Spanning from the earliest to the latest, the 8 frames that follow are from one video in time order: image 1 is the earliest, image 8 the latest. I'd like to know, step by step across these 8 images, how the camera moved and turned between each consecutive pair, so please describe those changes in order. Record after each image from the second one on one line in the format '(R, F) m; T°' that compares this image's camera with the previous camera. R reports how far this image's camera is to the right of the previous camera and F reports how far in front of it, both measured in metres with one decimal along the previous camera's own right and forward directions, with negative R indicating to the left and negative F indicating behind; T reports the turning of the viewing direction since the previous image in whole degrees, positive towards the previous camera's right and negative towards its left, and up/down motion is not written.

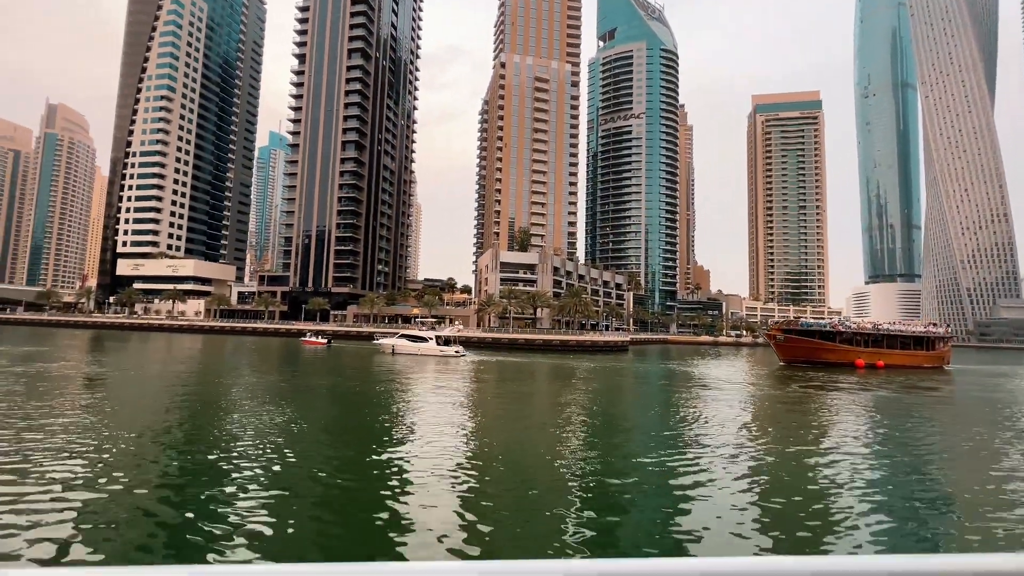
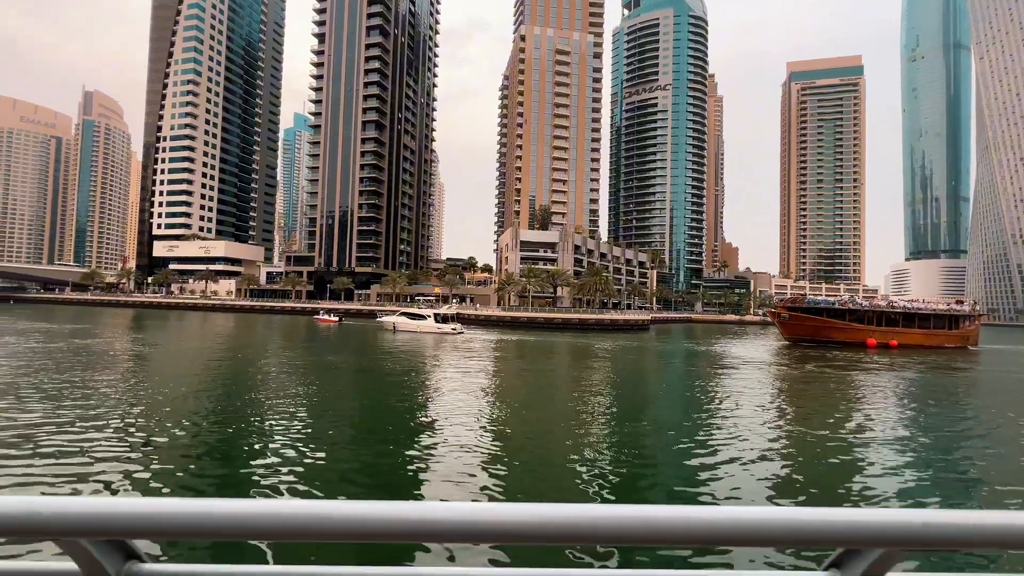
(+0.8, +0.2) m; -3°
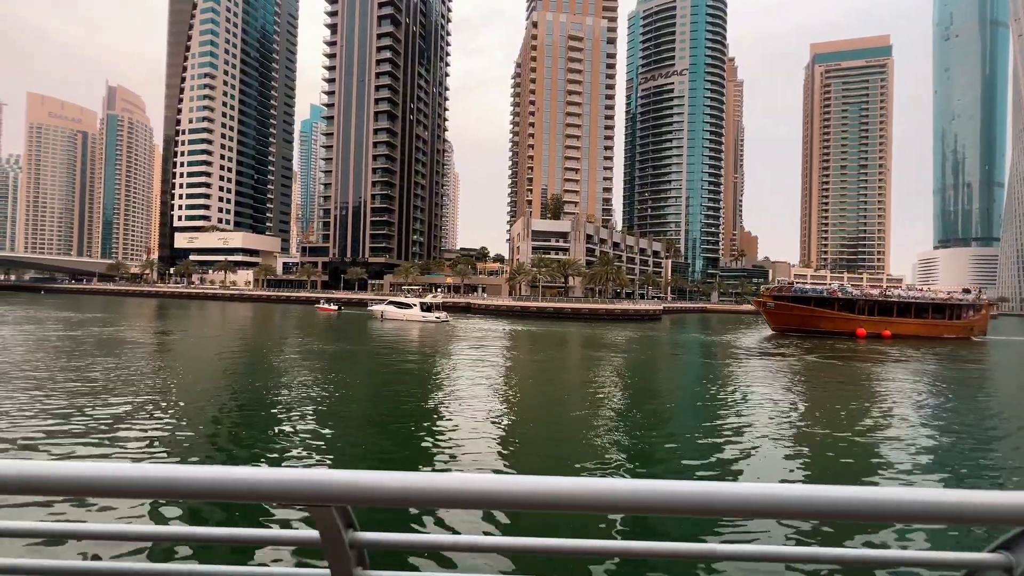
(+1.0, +0.1) m; -2°
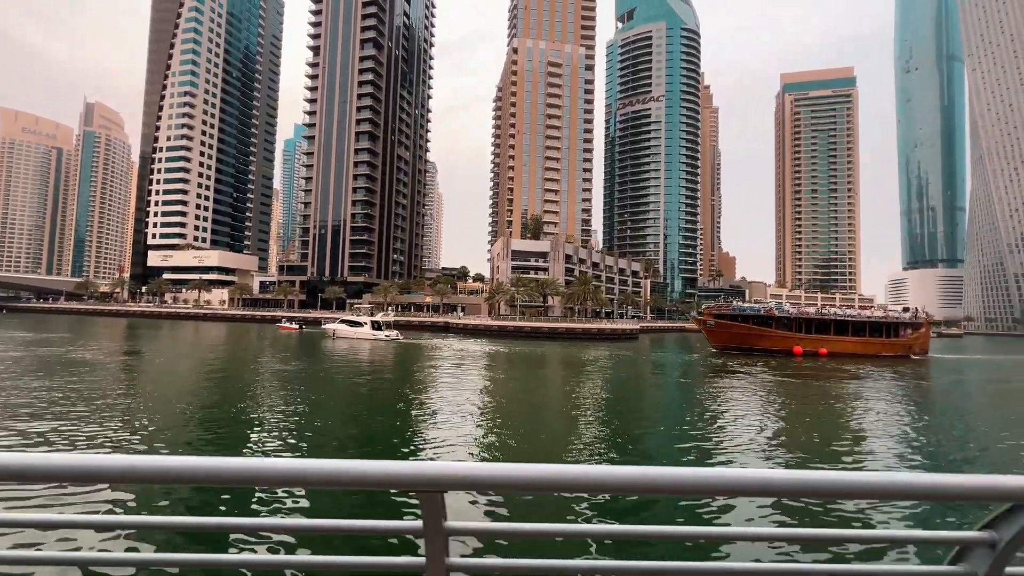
(+1.1, -0.1) m; +2°
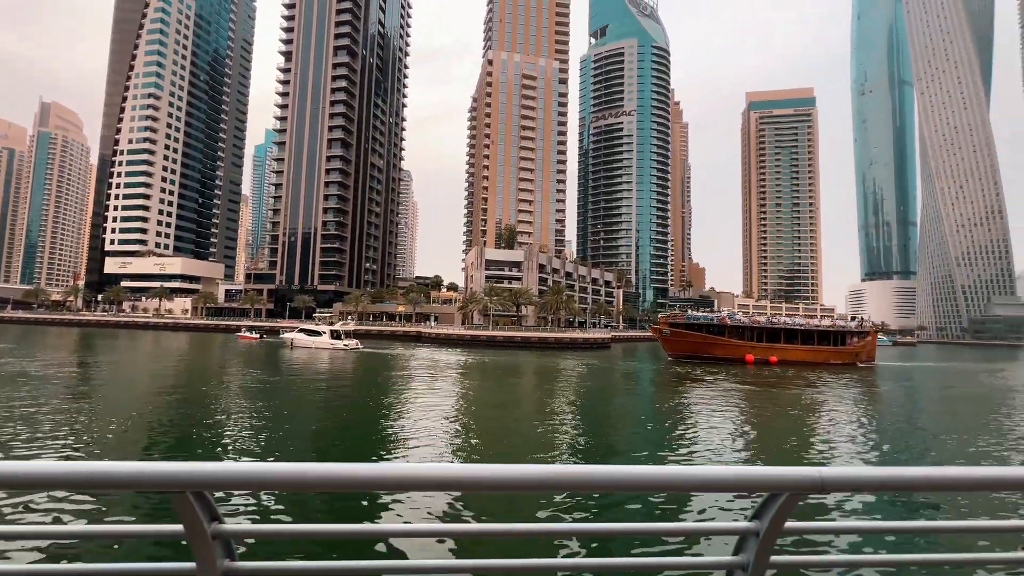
(+0.4, -0.1) m; +3°
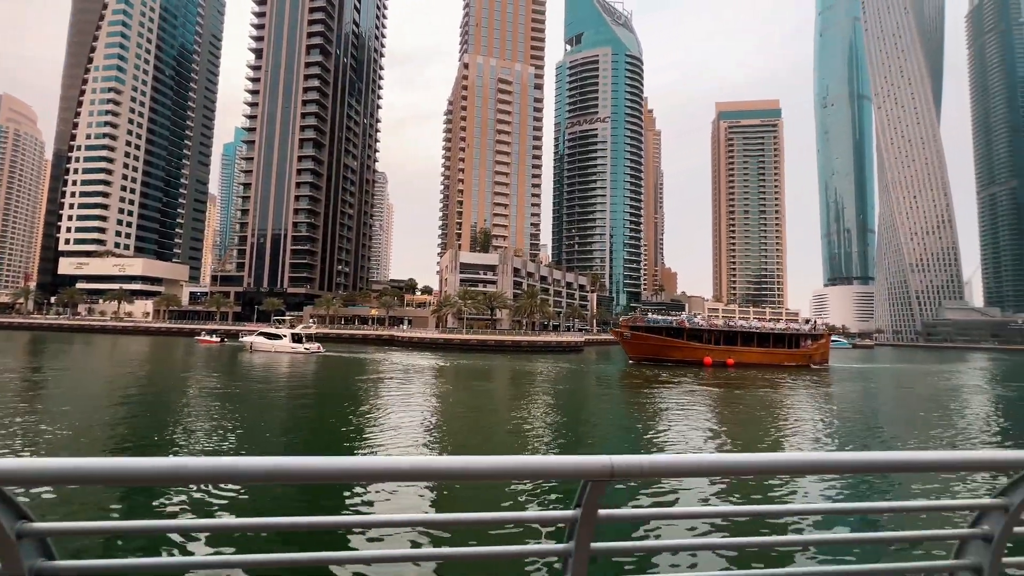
(+0.4, -0.1) m; +3°
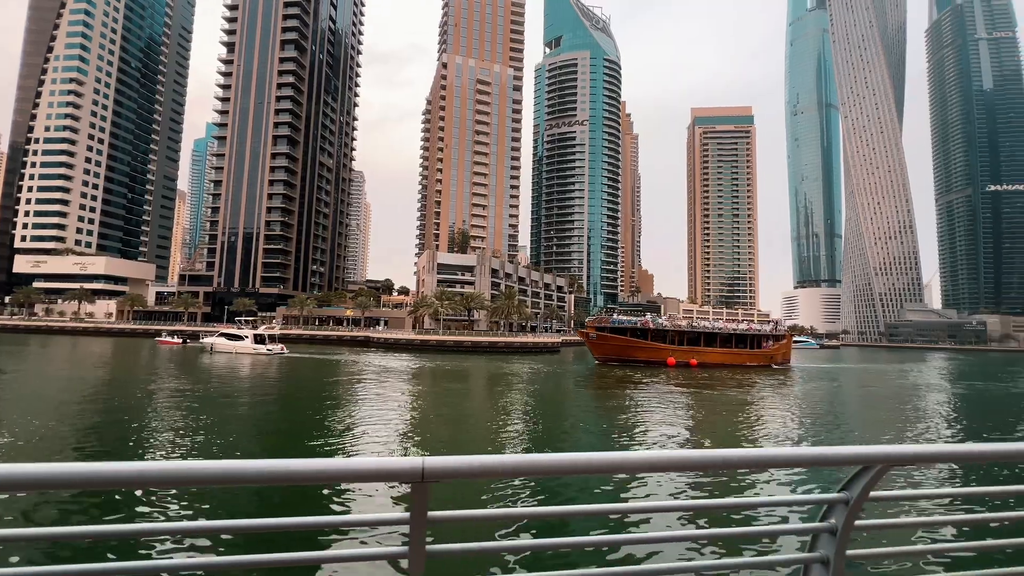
(+0.4, -0.1) m; +3°
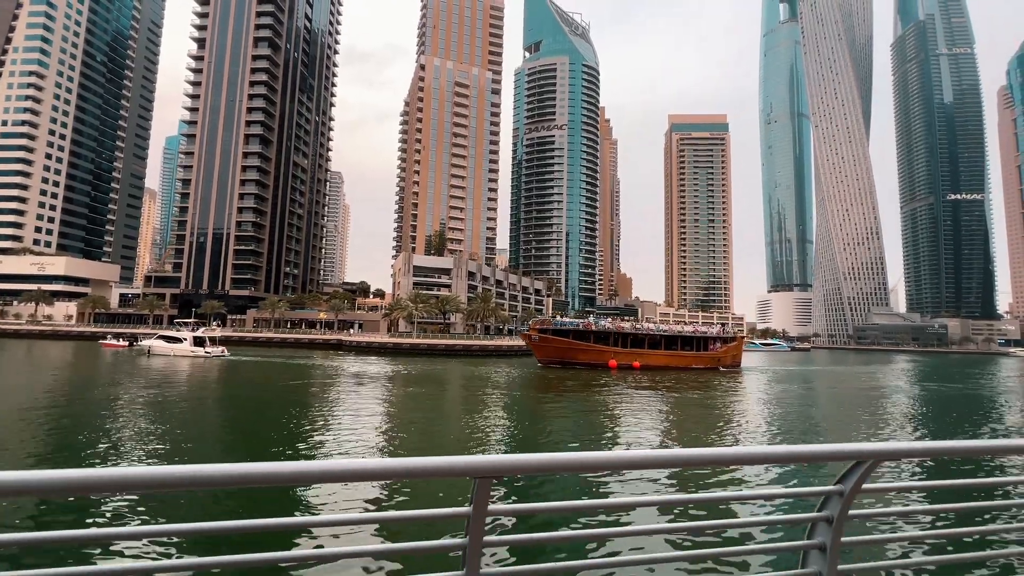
(+1.1, 0.0) m; +2°
